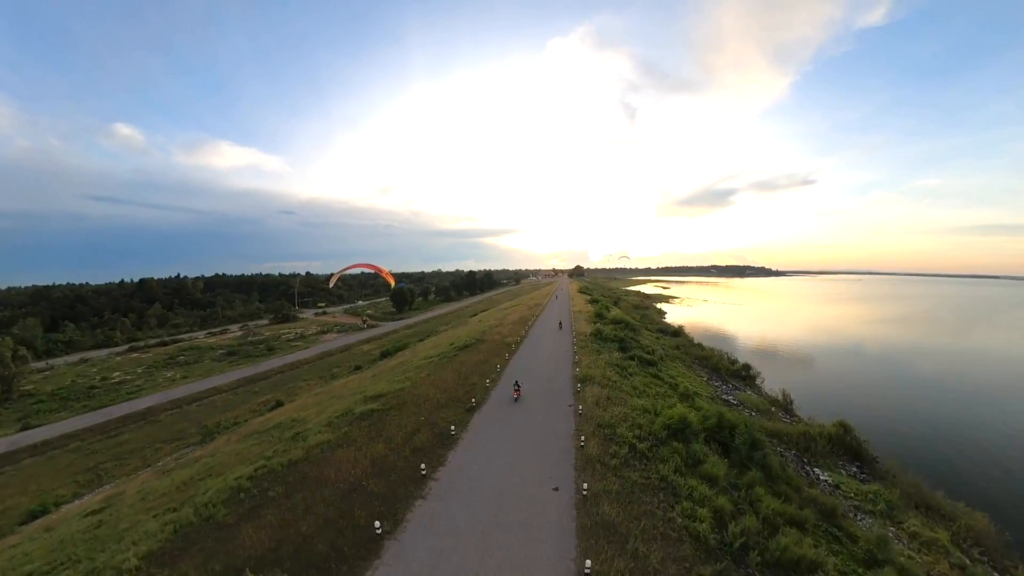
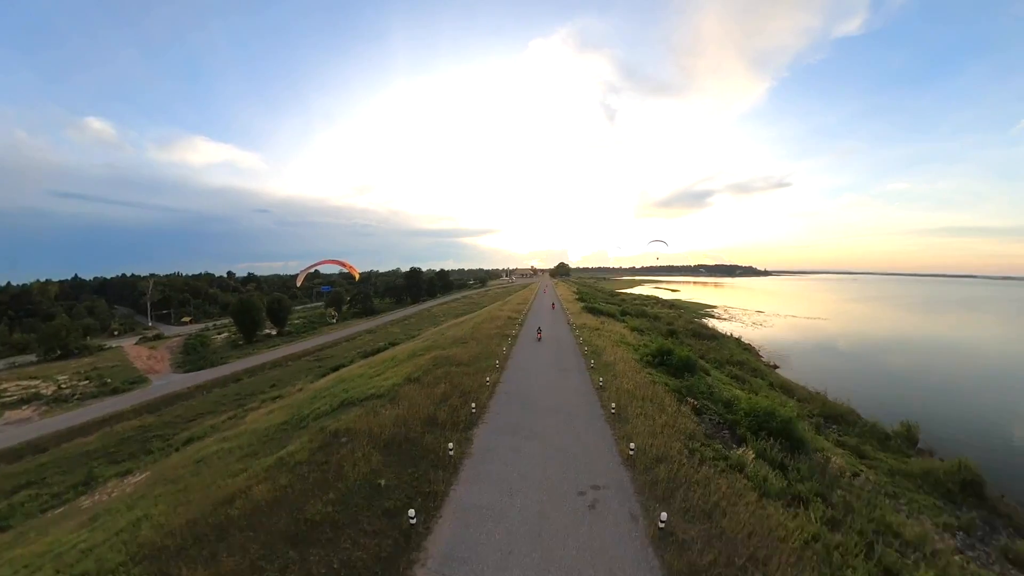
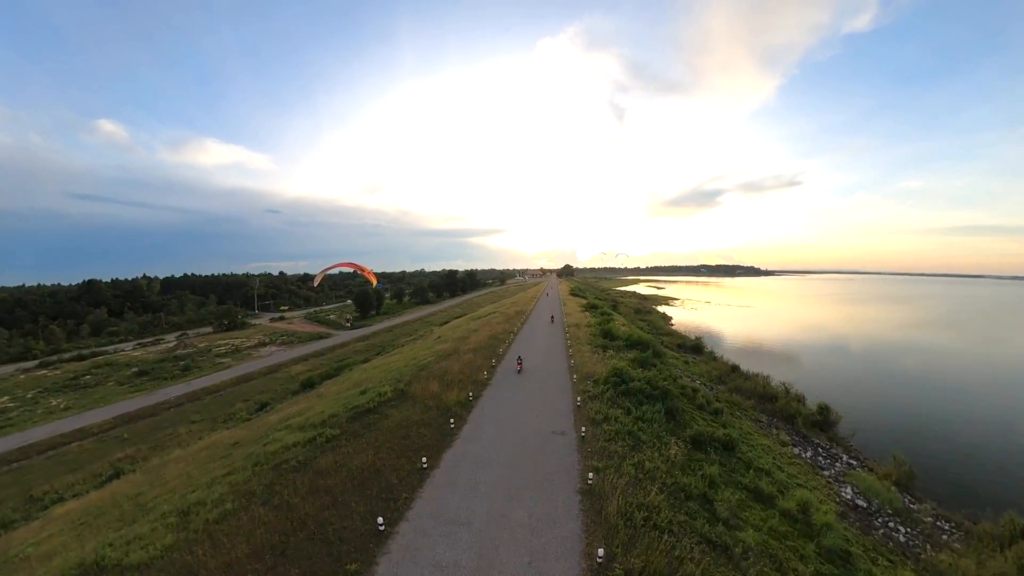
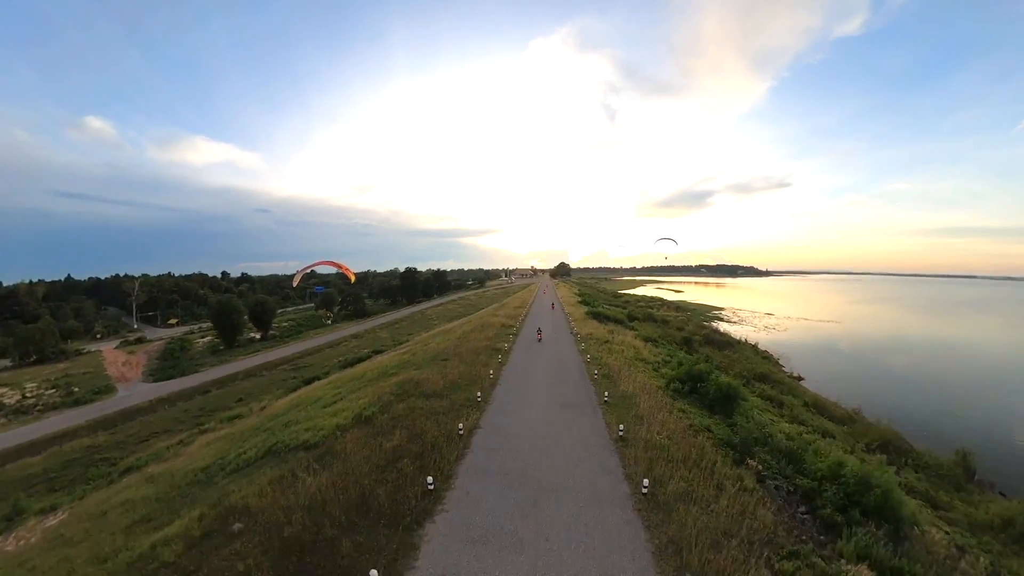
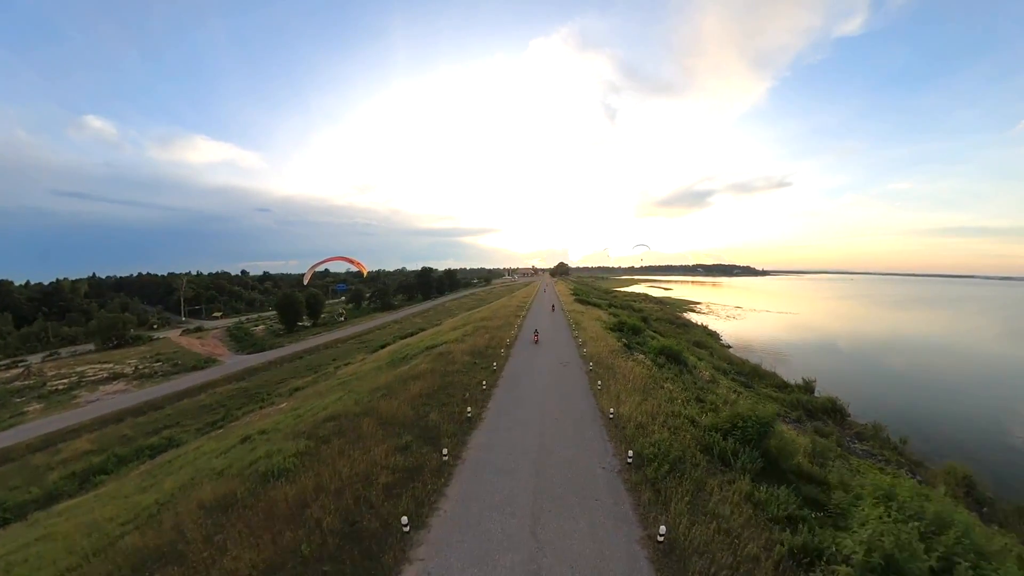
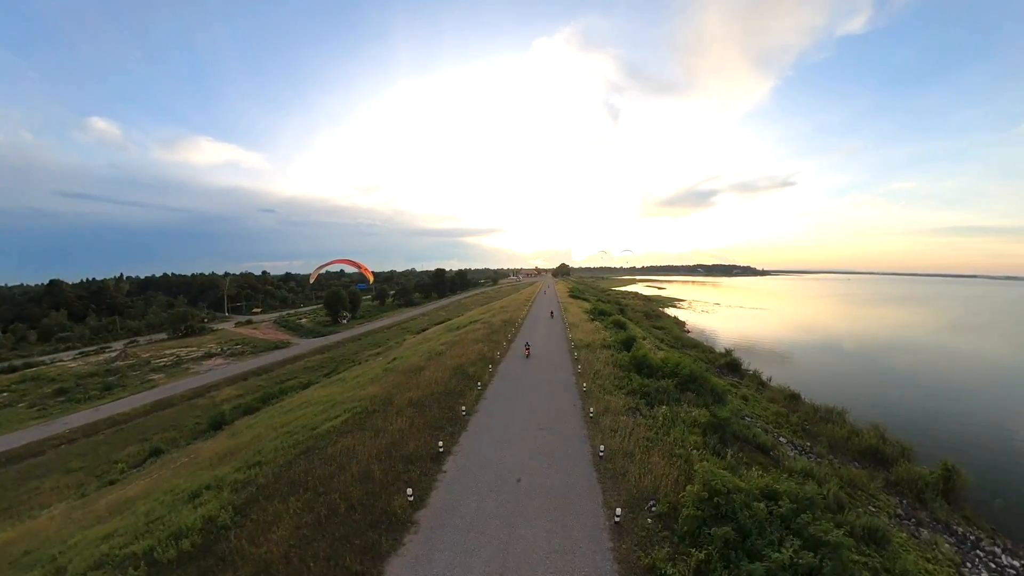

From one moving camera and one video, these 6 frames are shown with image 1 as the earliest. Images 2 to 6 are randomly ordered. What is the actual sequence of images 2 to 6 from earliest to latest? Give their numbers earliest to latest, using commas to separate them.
3, 6, 5, 2, 4
